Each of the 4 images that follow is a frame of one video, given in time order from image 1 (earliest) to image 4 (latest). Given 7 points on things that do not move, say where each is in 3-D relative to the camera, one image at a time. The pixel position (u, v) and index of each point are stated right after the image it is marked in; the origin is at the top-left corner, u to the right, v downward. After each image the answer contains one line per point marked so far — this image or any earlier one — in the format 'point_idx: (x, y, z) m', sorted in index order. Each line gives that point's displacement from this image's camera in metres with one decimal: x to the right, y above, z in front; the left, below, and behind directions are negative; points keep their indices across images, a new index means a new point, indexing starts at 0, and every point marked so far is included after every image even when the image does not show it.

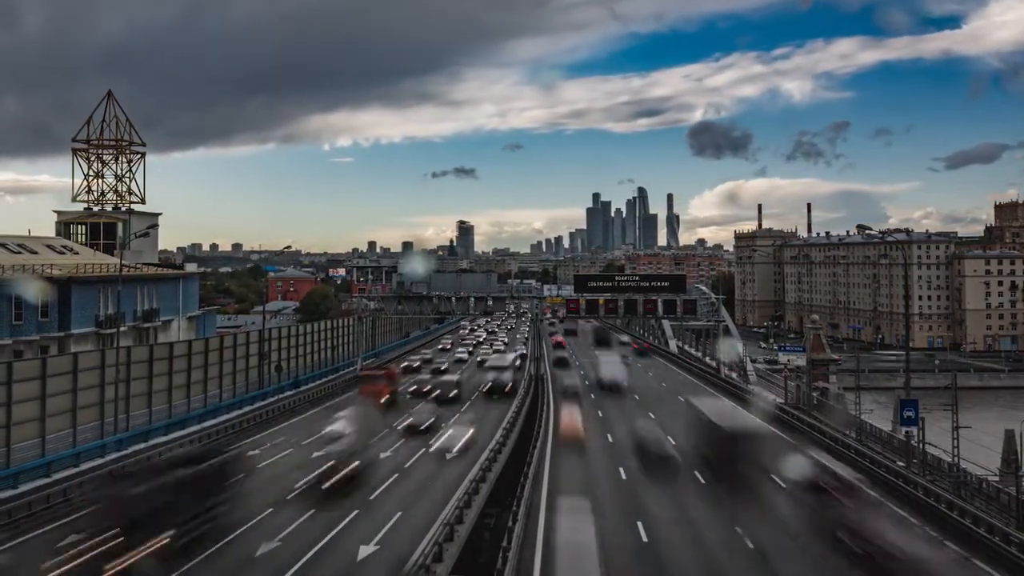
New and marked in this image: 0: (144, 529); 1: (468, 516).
0: (-9.8, -6.4, +18.4) m
1: (-1.1, -5.9, +18.2) m
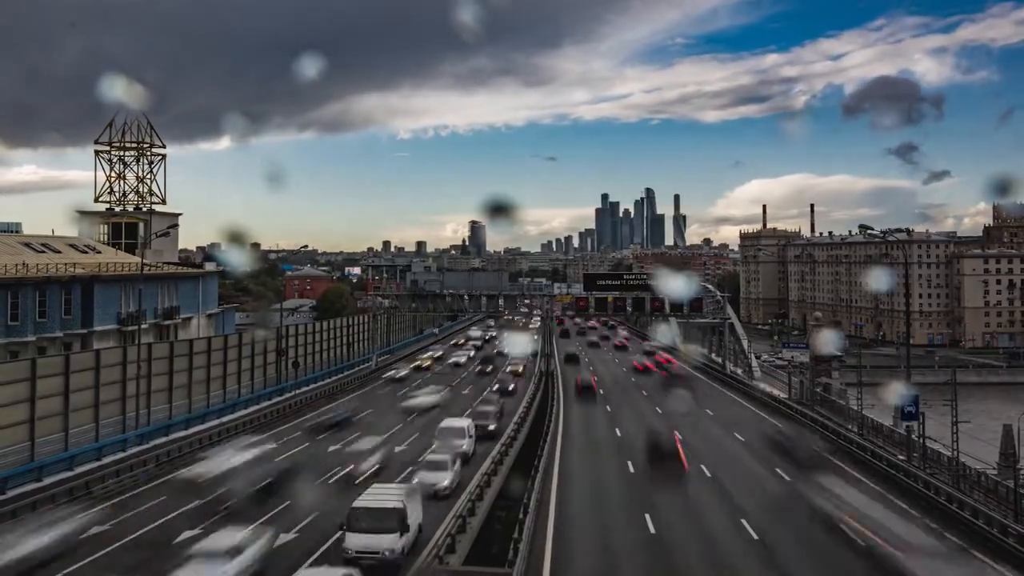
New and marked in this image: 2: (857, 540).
0: (-9.5, -6.4, +19.5) m
1: (-0.8, -5.9, +19.1) m
2: (+9.5, -7.0, +19.9) m
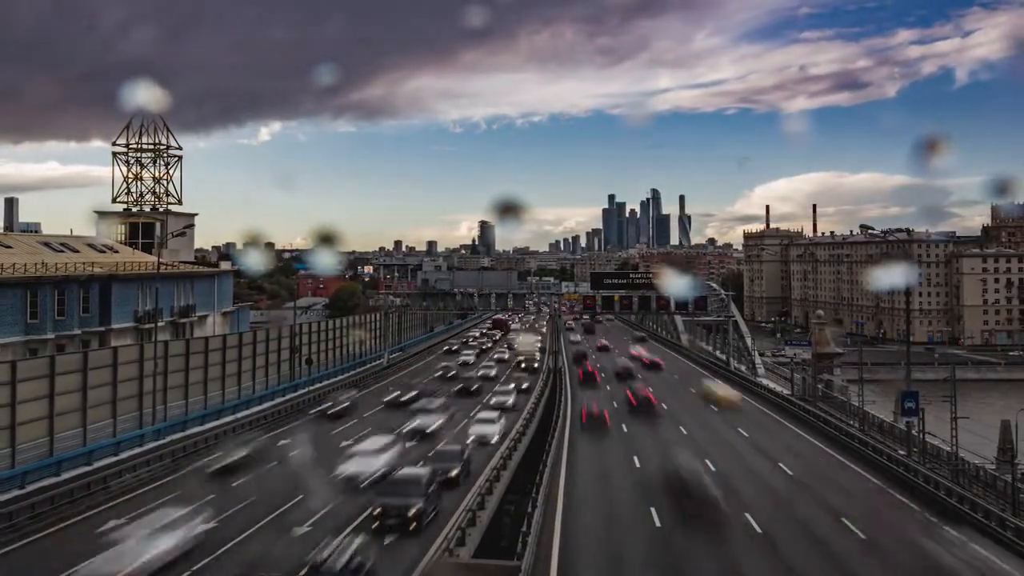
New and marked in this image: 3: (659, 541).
0: (-9.2, -6.3, +20.3) m
1: (-0.6, -5.8, +19.9) m
2: (+9.8, -6.9, +20.5) m
3: (+3.9, -6.7, +19.4) m
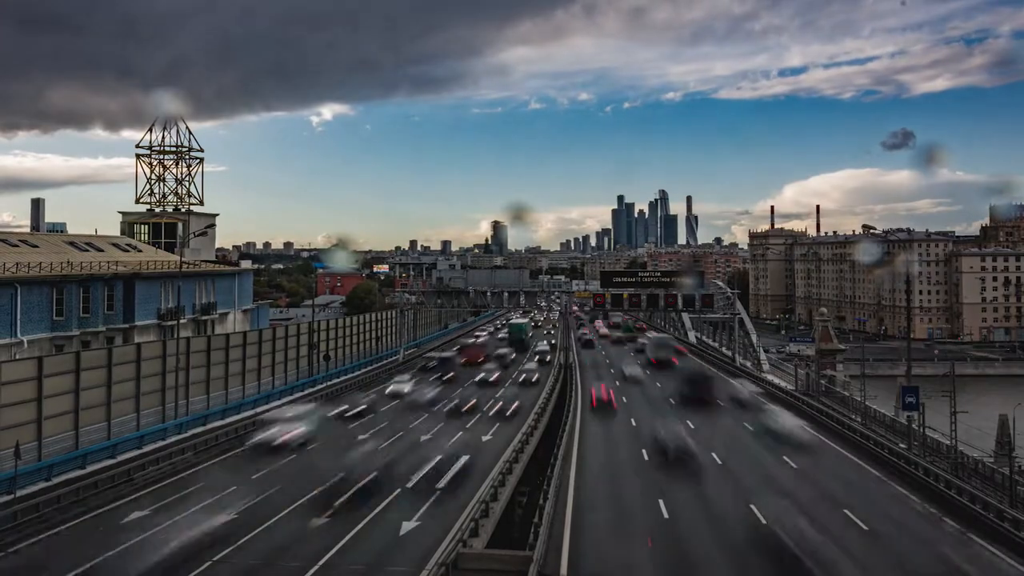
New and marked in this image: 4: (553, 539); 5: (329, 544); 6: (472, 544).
0: (-8.9, -6.2, +21.5) m
1: (-0.3, -5.8, +20.9) m
2: (+10.1, -6.9, +21.4) m
3: (+4.2, -6.6, +20.3) m
4: (+1.1, -6.6, +19.6) m
5: (-4.4, -6.1, +18.2) m
6: (-0.9, -5.6, +16.6) m
